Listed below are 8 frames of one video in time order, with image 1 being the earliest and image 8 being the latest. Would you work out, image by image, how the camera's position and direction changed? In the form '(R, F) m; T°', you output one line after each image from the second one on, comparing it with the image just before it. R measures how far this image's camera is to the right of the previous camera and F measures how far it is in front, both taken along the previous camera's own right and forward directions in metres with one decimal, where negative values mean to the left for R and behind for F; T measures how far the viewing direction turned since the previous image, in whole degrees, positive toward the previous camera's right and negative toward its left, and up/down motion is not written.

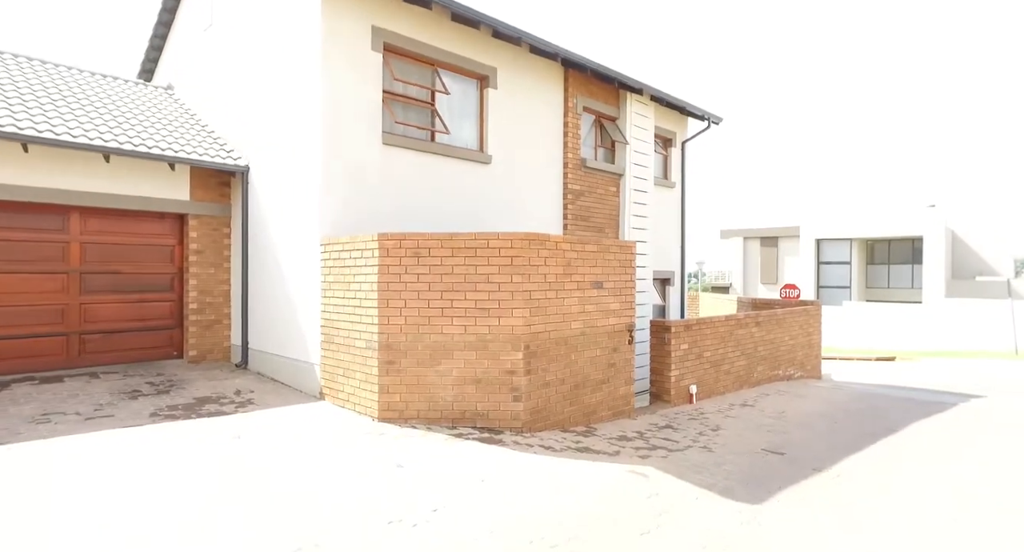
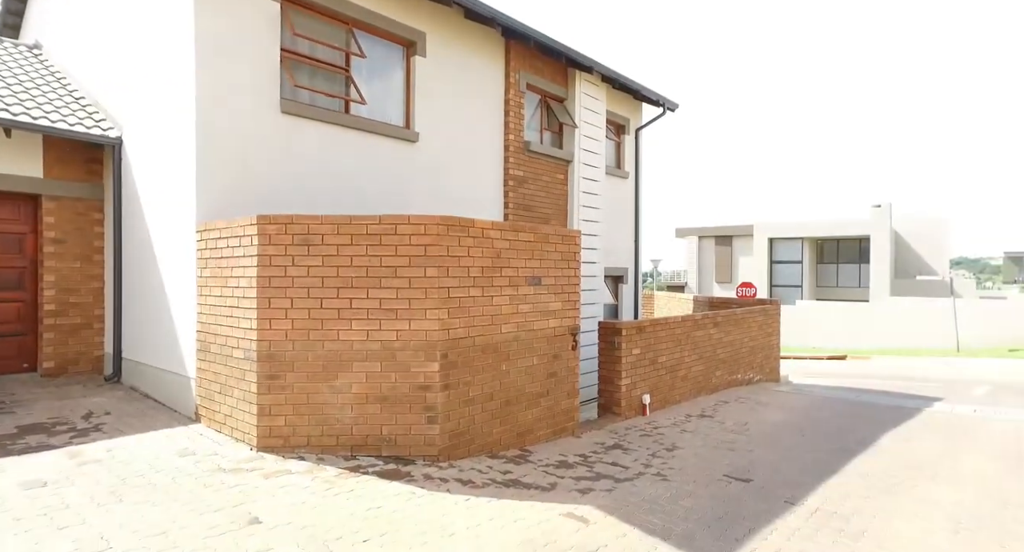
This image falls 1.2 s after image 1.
(+0.4, +1.1) m; +4°
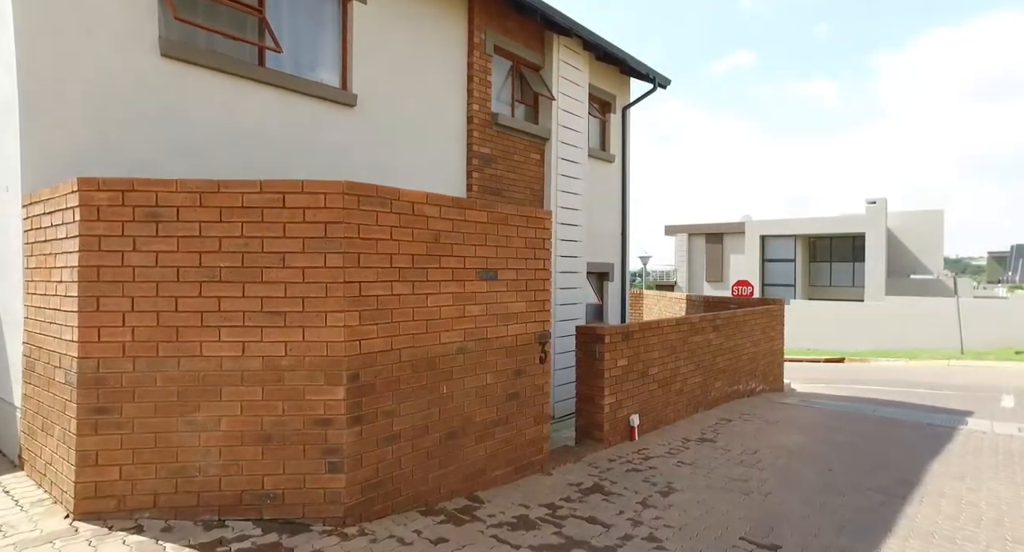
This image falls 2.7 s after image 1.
(+0.3, +1.5) m; +1°
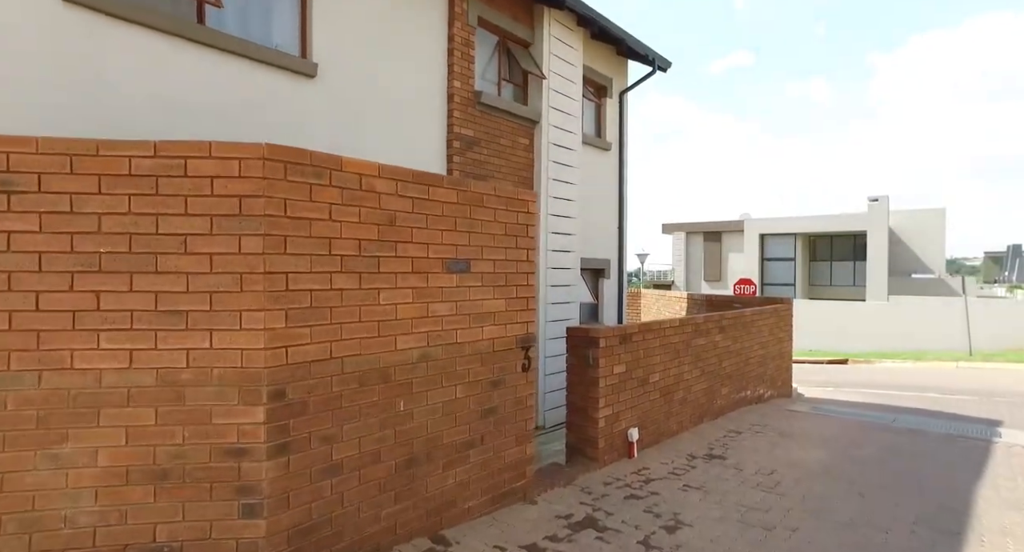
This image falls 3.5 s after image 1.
(+0.1, +0.8) m; 0°
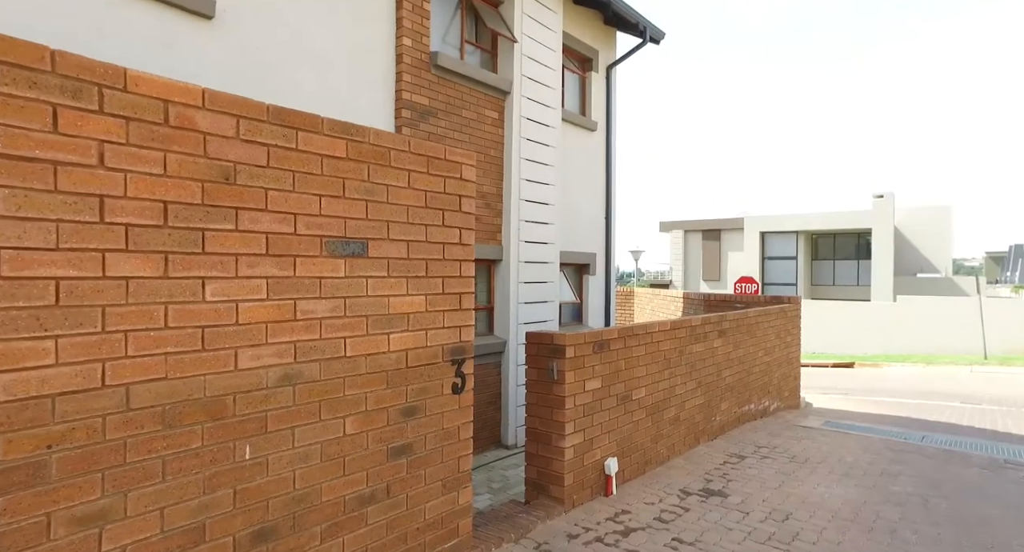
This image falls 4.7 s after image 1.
(+0.4, +1.2) m; 0°
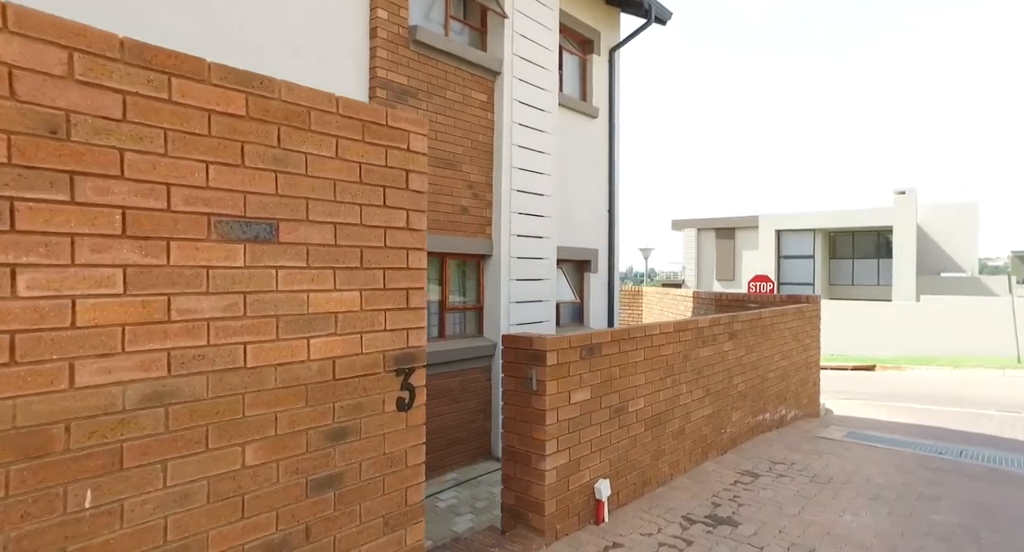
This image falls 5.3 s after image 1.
(+0.3, +0.6) m; -1°
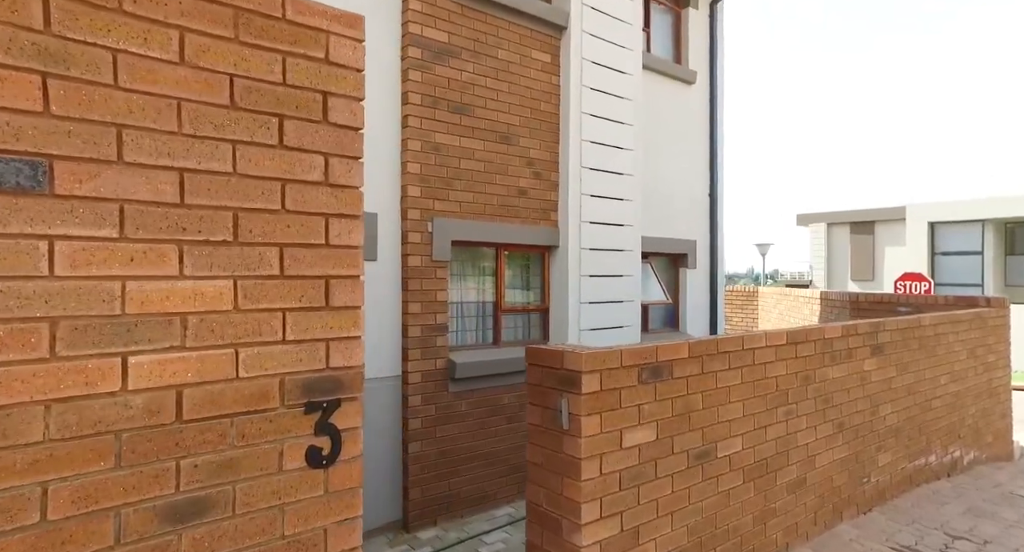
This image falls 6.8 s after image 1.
(+0.4, +1.1) m; -11°
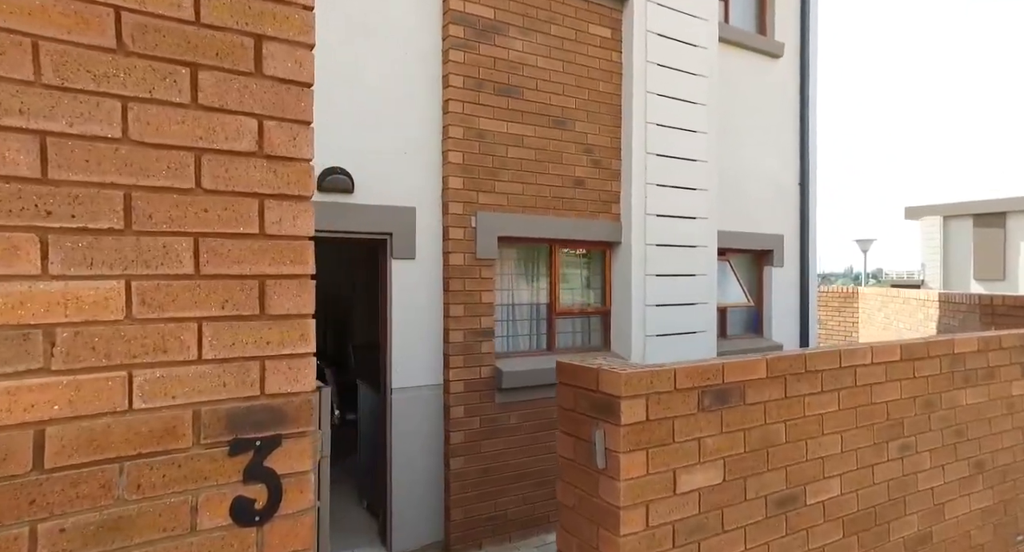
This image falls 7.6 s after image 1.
(+0.2, +0.5) m; -8°
